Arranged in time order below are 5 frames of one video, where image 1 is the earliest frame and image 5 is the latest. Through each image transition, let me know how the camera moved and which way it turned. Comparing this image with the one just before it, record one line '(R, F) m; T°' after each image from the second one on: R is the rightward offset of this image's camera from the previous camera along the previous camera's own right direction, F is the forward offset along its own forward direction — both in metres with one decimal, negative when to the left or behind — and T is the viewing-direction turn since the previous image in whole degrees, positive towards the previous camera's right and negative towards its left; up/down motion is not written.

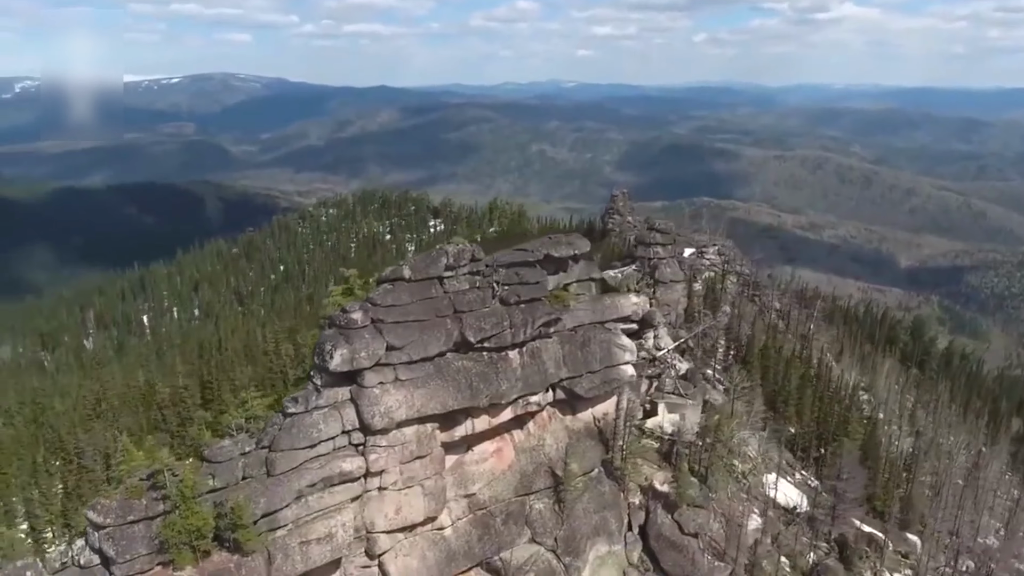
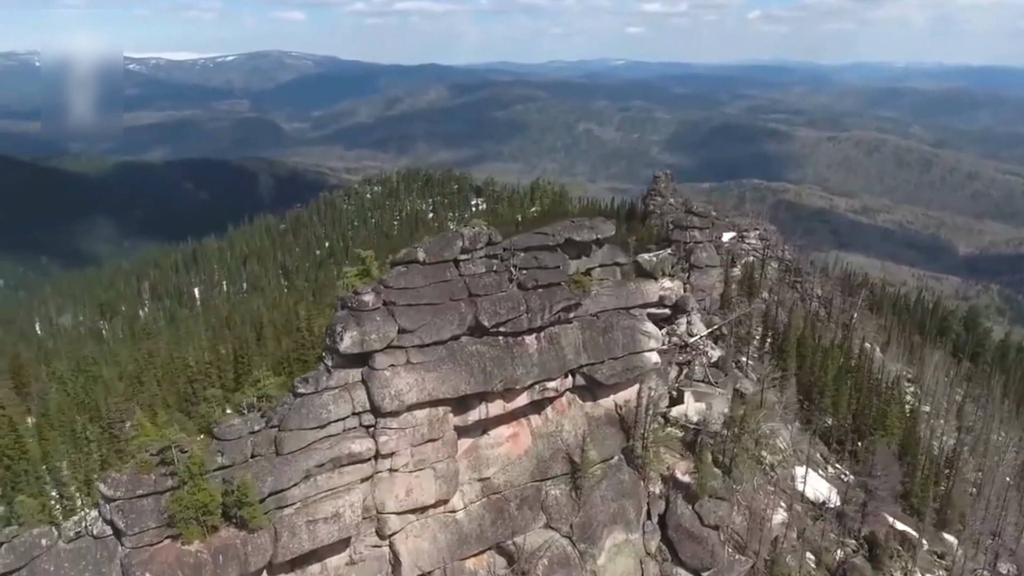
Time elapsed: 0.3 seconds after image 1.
(+0.7, +0.3) m; -4°
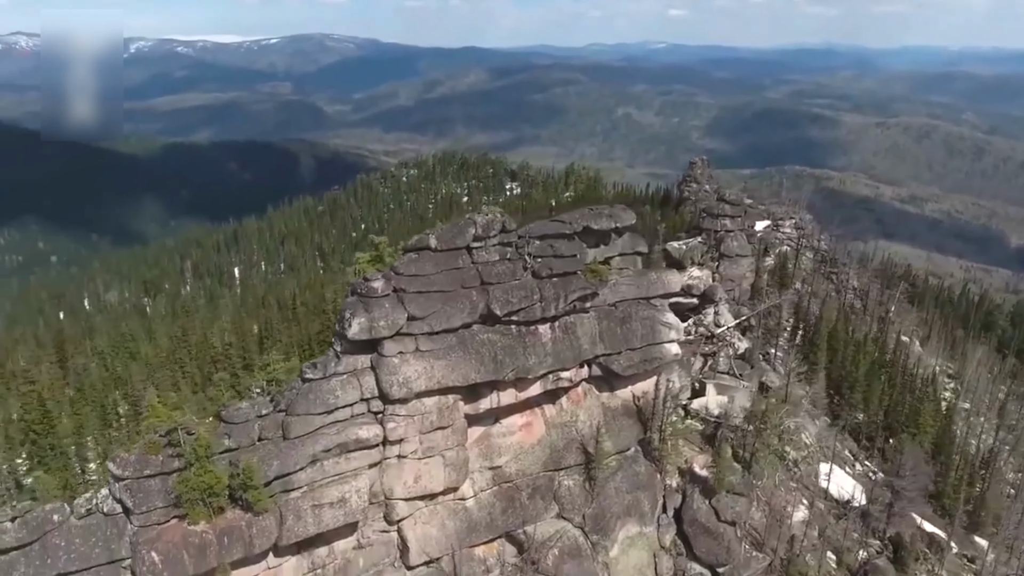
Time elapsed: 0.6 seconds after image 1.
(+0.6, +0.2) m; -3°
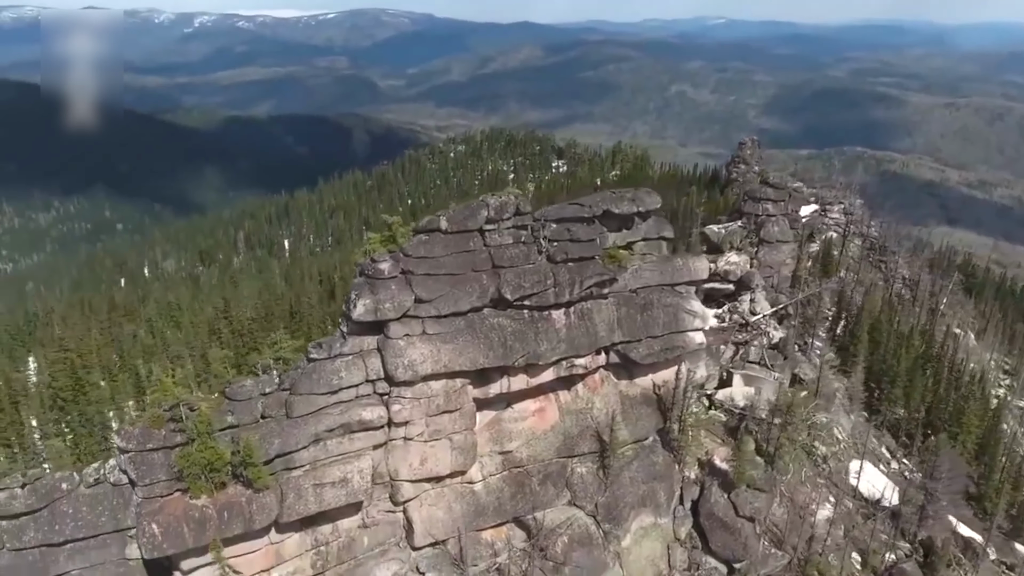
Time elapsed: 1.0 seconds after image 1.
(+0.9, +0.4) m; -4°
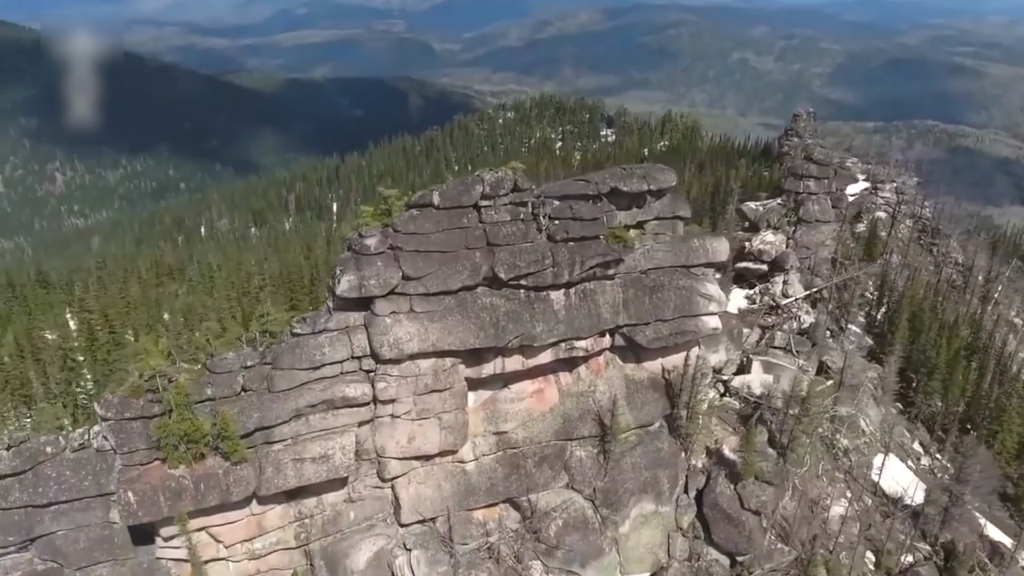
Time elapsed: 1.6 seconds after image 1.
(+1.4, +0.6) m; -4°
